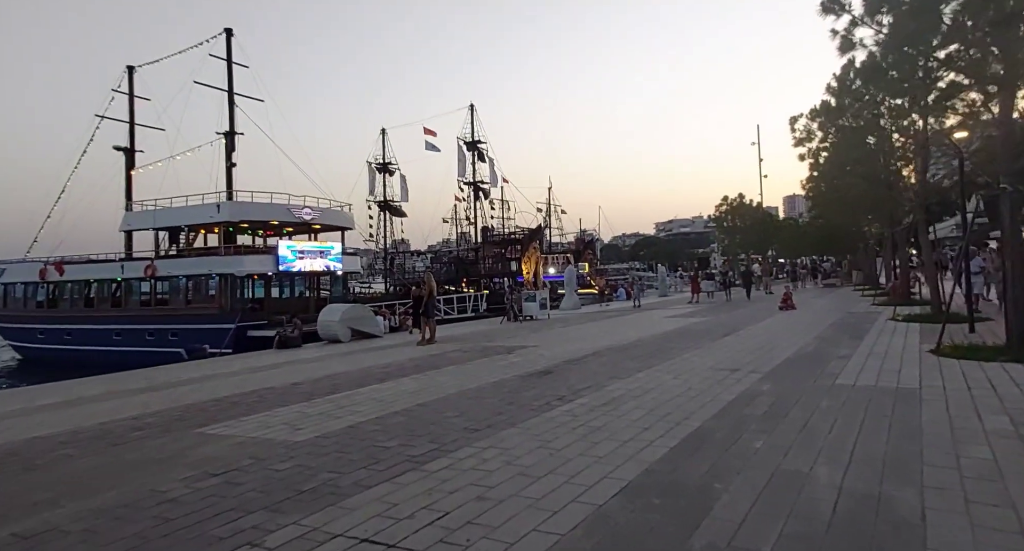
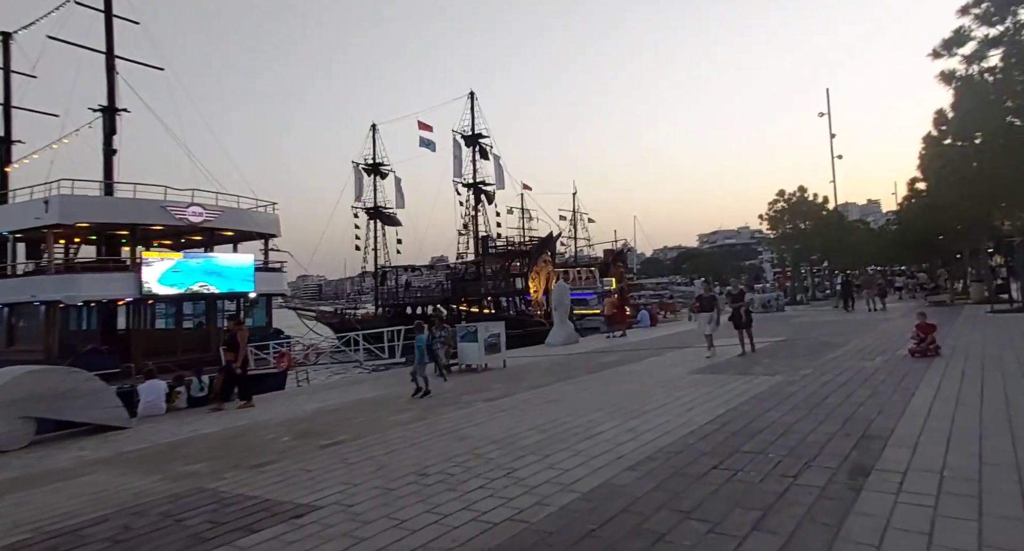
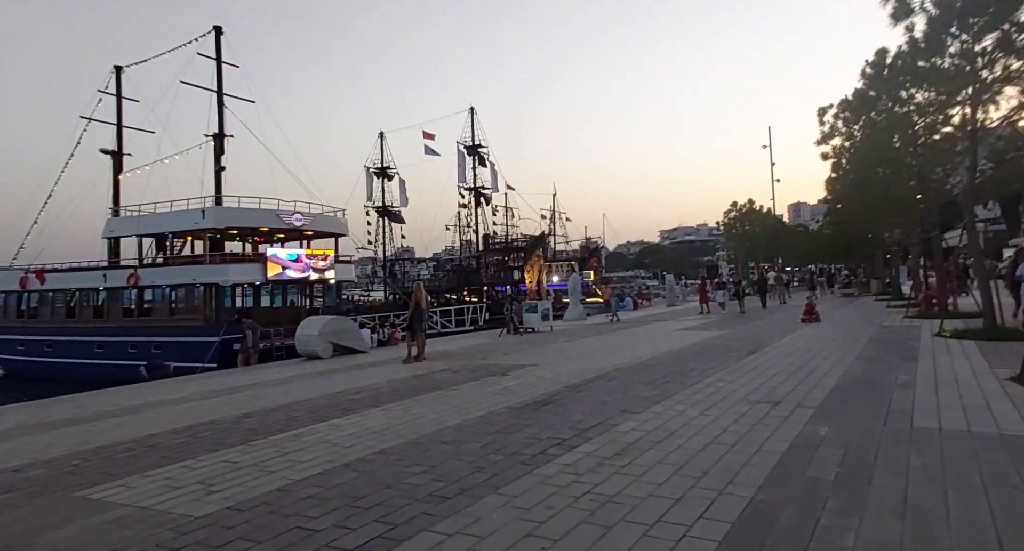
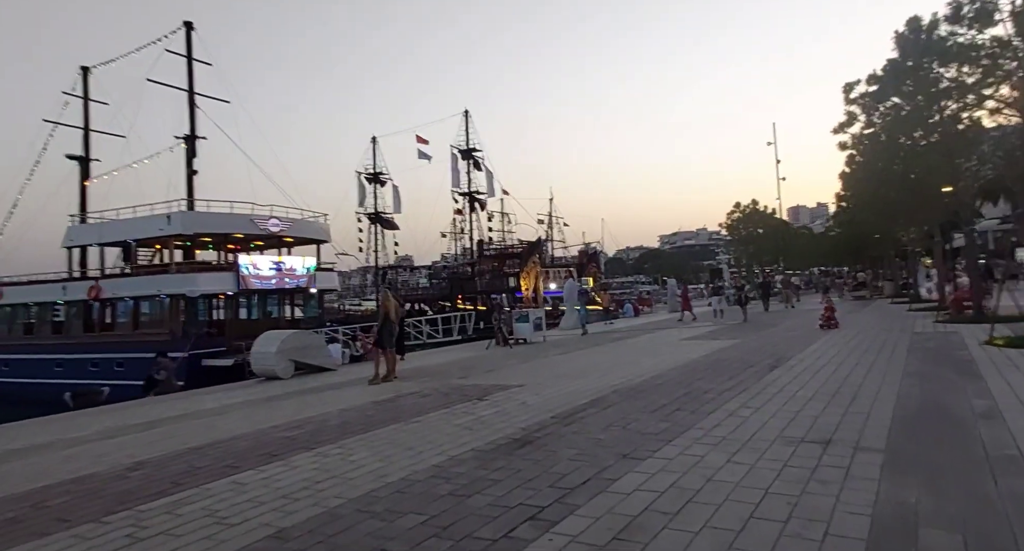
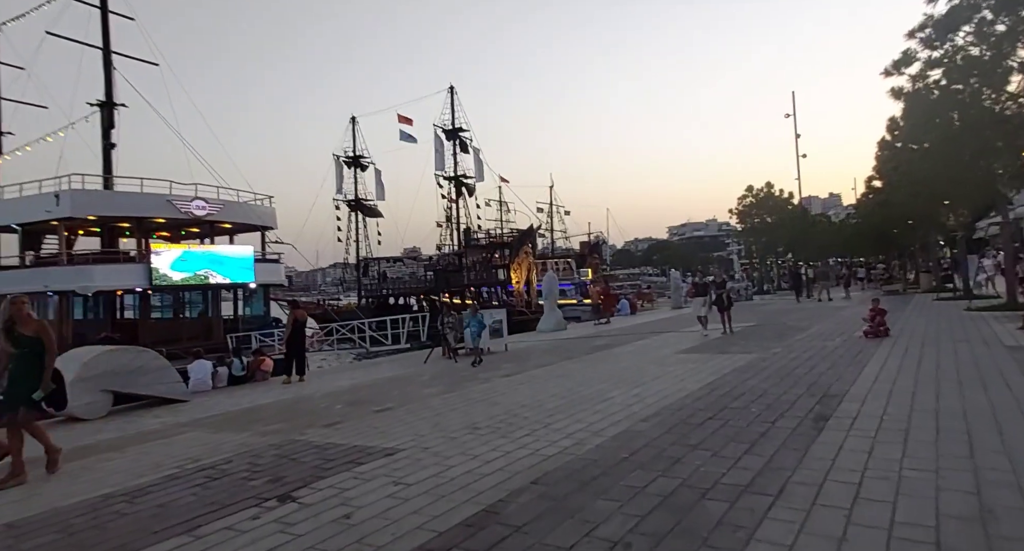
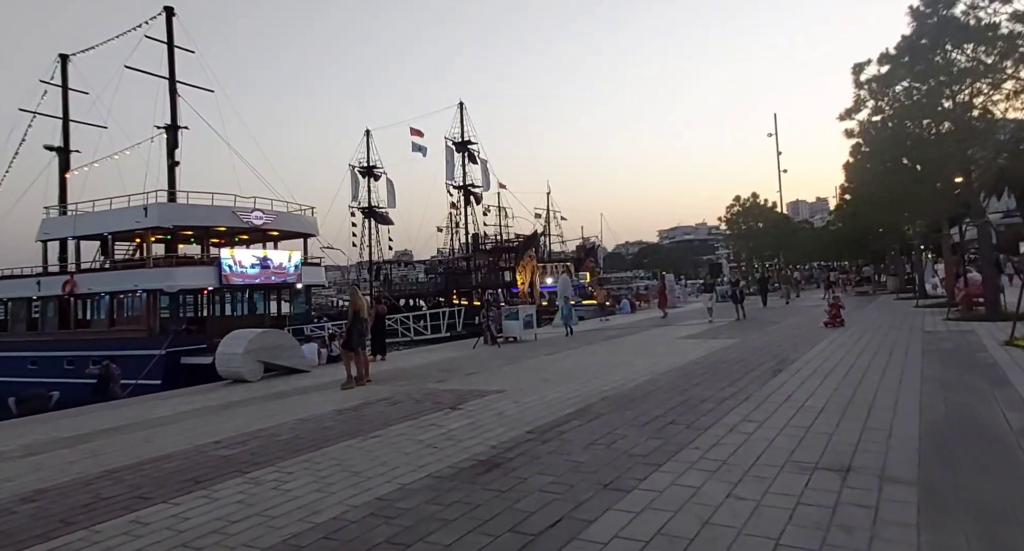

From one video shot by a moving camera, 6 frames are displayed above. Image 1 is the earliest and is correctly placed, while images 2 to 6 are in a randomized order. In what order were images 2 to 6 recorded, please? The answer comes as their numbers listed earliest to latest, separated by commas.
3, 4, 6, 5, 2
